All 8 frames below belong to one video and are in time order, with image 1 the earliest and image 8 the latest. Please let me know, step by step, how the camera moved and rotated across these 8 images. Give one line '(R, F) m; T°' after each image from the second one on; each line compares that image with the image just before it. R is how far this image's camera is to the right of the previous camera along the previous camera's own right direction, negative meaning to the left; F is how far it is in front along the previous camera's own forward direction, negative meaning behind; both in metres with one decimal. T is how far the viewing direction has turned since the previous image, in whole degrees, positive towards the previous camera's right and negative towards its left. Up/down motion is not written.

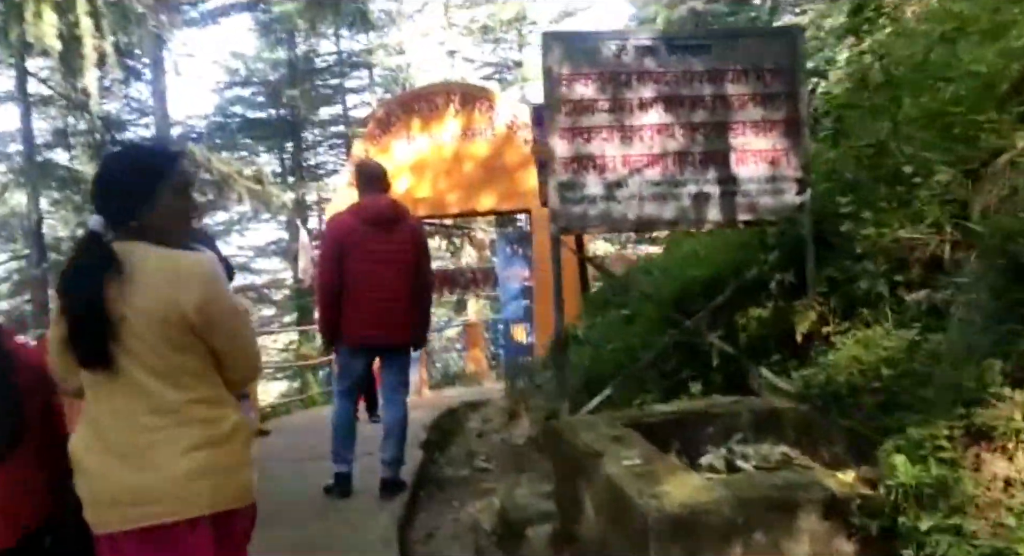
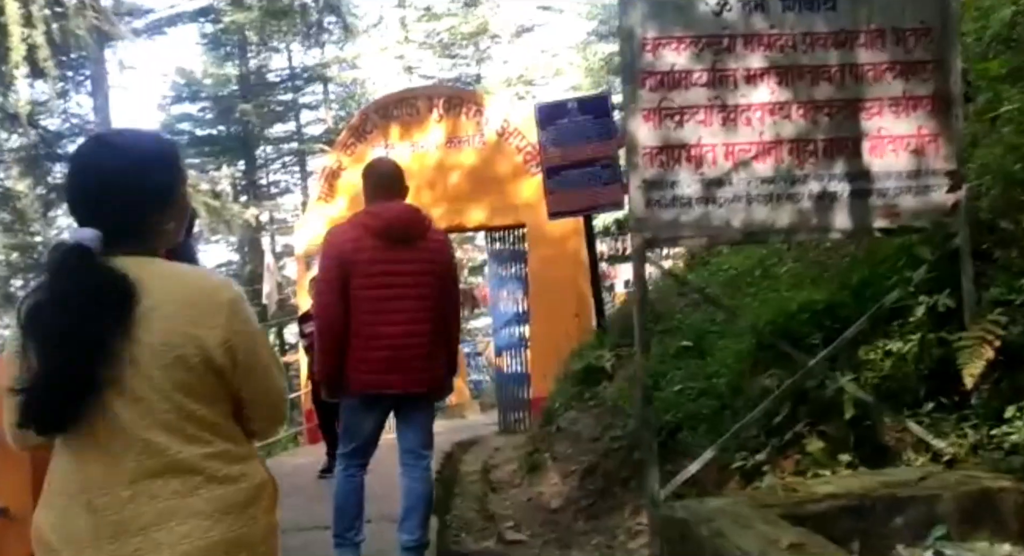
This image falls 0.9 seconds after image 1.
(-0.4, +1.0) m; +3°
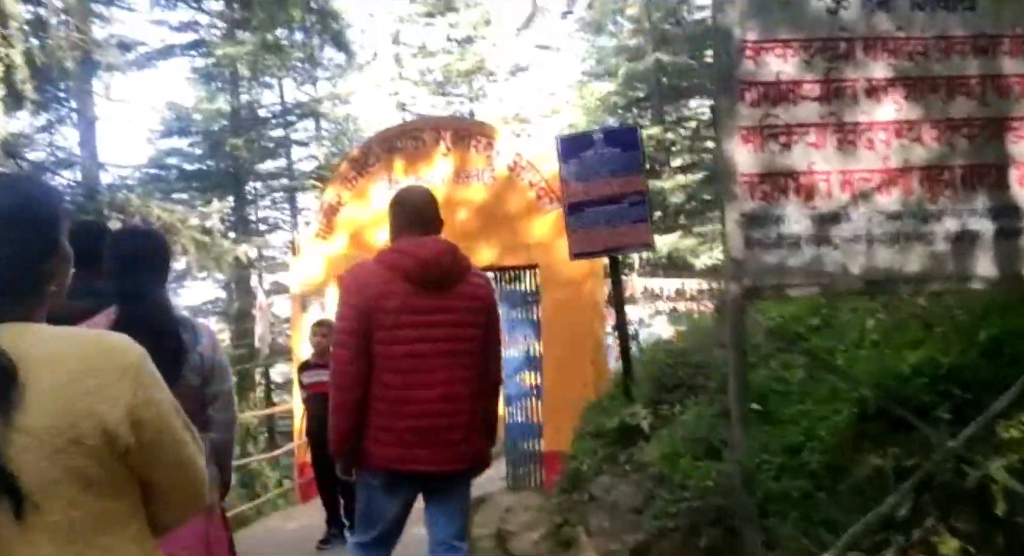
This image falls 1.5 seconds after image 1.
(-0.2, +0.6) m; +1°
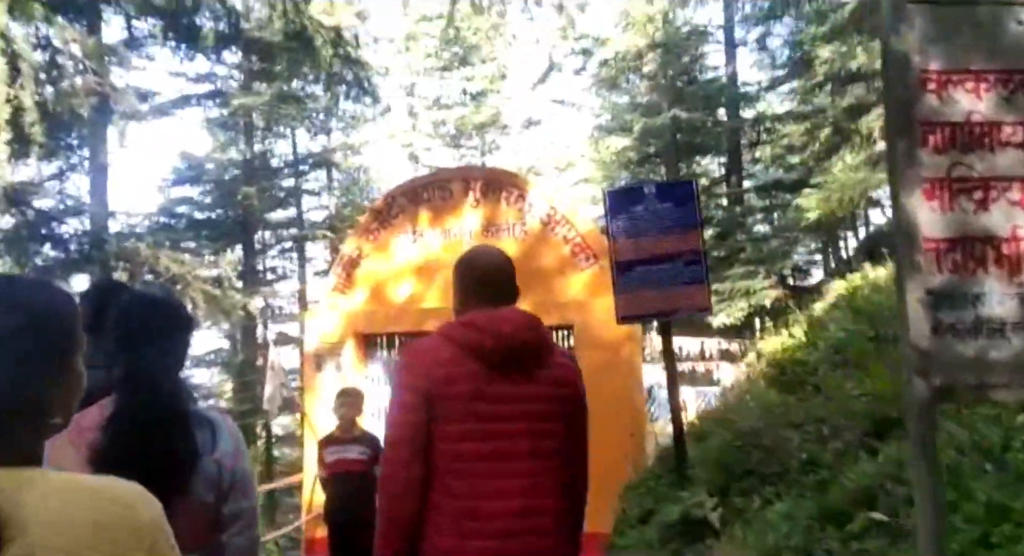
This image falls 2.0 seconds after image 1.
(-0.2, +0.6) m; 0°
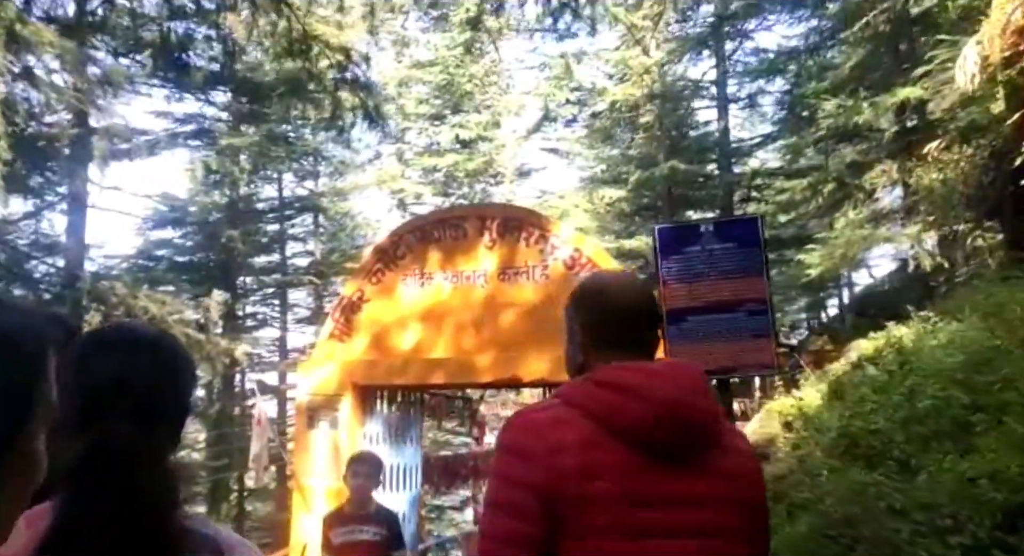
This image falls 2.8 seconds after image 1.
(-0.3, +0.8) m; +1°
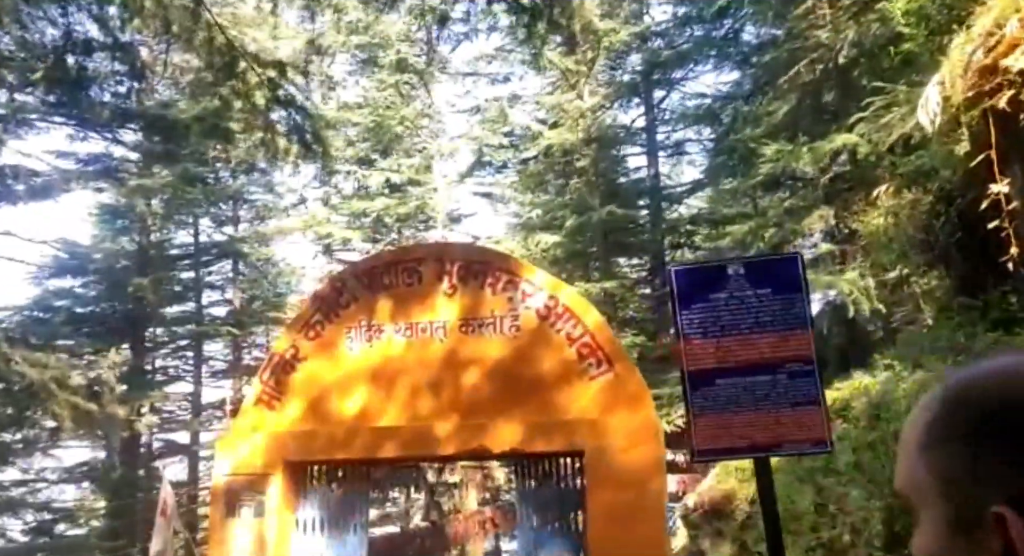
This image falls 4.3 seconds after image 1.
(-0.3, +1.1) m; +5°
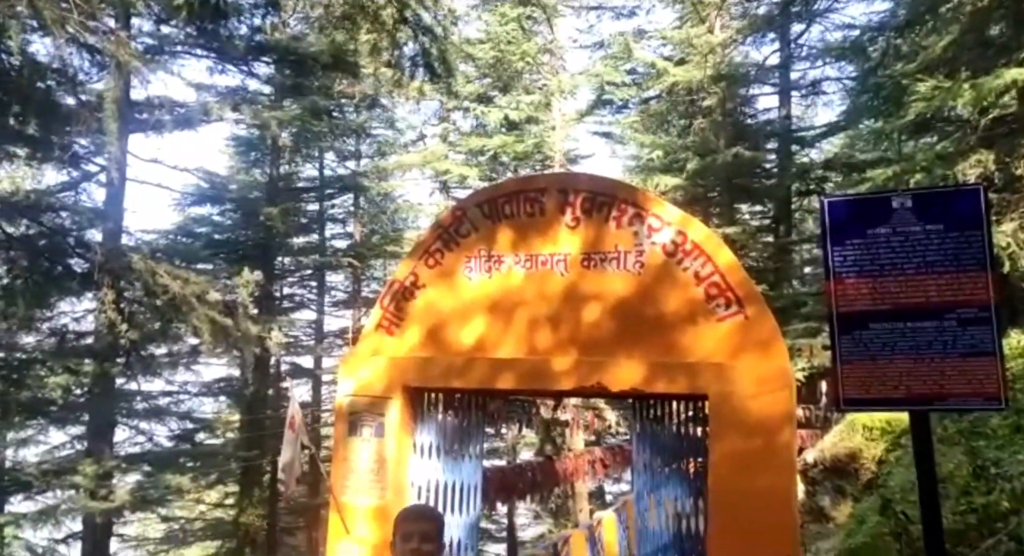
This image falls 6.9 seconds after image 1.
(-0.1, +0.2) m; -7°
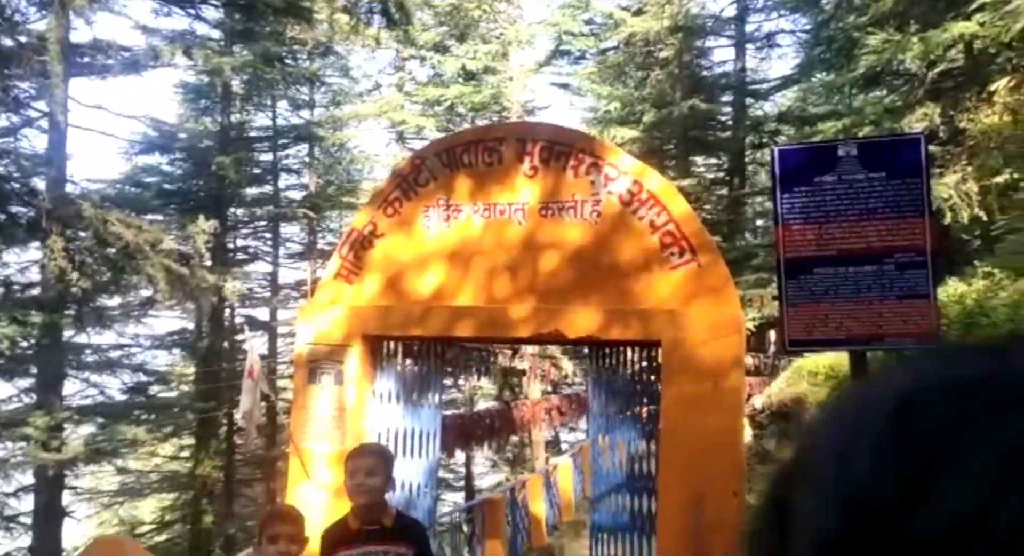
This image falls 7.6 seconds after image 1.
(0.0, -0.1) m; +3°
